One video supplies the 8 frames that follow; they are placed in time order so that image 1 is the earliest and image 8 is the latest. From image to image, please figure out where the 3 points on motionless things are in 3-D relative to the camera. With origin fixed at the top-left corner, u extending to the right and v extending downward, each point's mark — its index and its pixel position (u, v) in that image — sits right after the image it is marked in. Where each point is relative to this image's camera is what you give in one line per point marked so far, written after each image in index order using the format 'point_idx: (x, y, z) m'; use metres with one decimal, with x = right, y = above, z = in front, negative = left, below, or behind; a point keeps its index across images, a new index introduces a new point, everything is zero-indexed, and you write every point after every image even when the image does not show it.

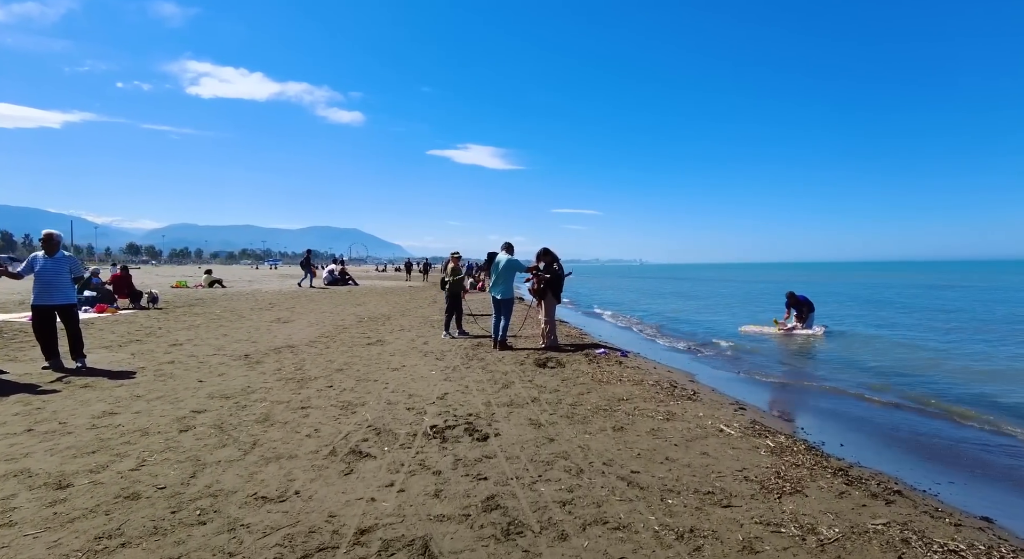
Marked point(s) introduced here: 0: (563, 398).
0: (+0.7, -1.5, +7.3) m
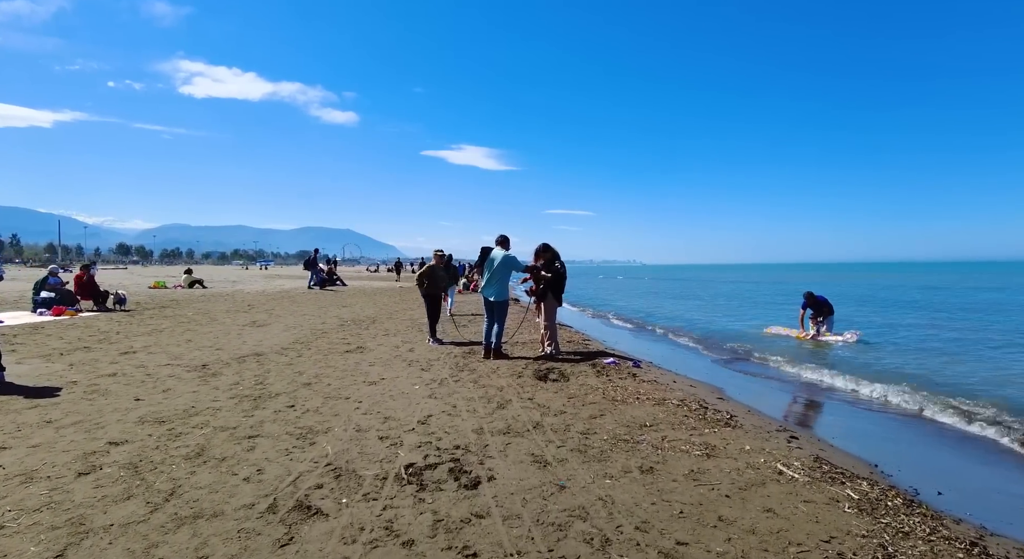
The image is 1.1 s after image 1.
0: (+0.6, -1.5, +6.0) m
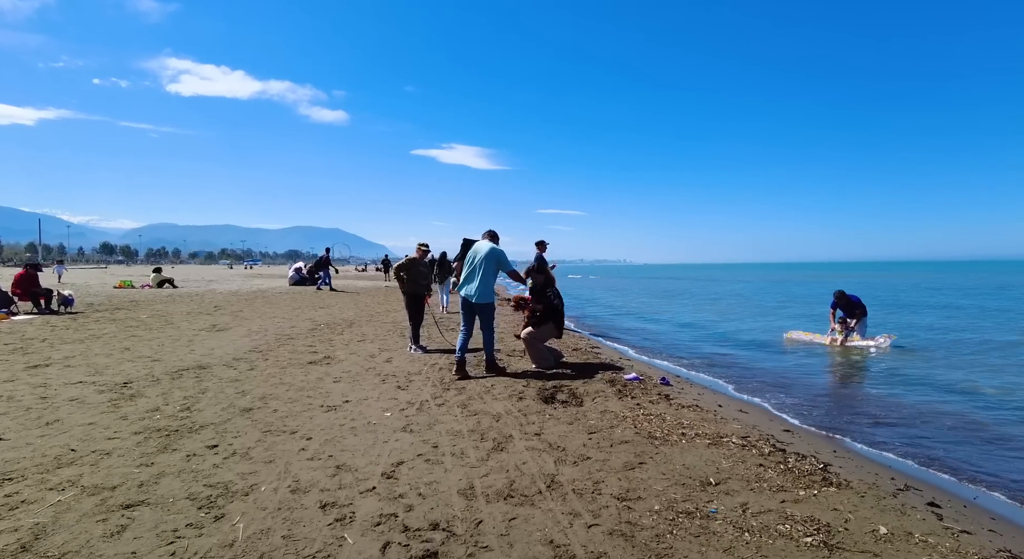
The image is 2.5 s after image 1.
0: (+0.7, -1.5, +4.2) m
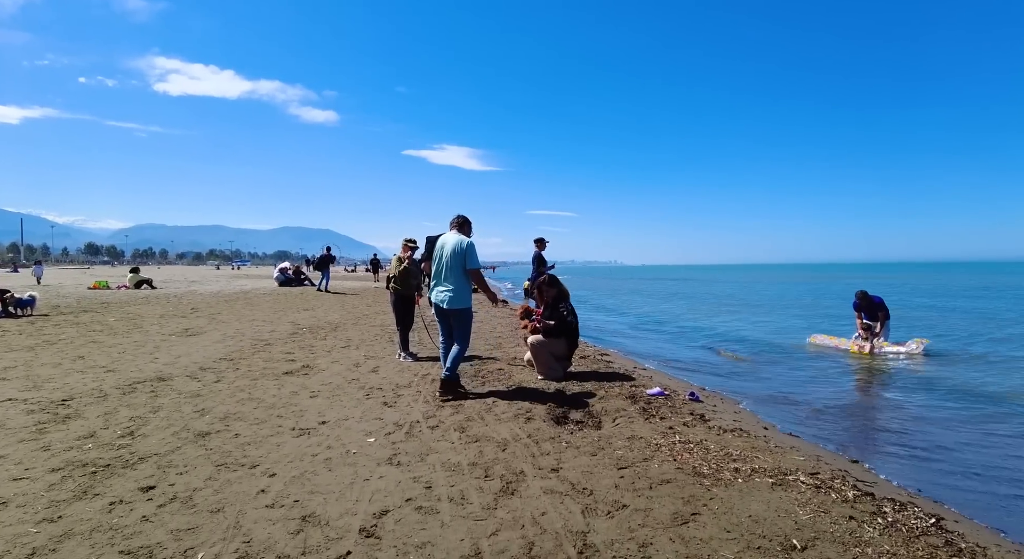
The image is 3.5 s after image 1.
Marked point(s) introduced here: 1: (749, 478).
0: (+0.8, -1.5, +3.2) m
1: (+1.7, -1.4, +4.0) m
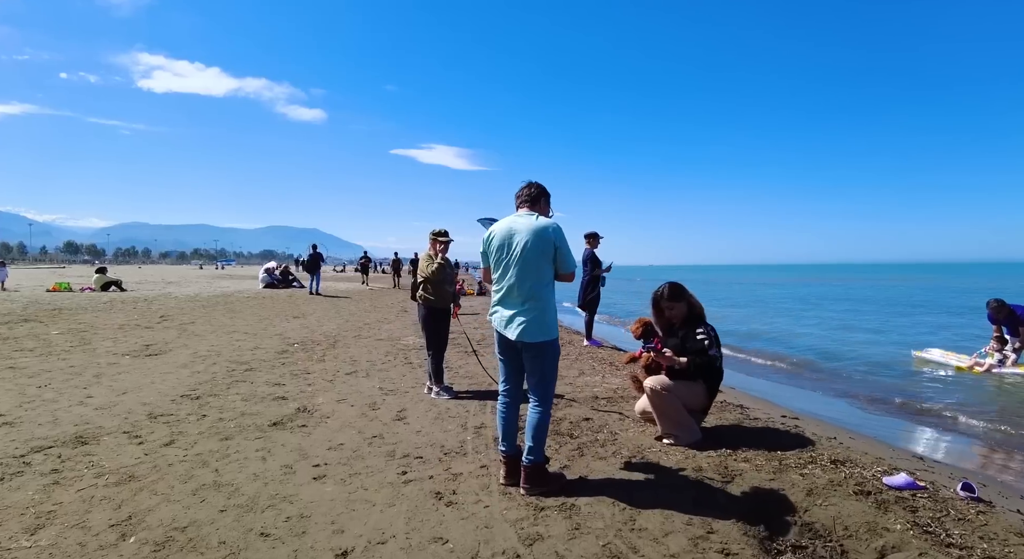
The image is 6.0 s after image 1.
0: (+1.8, -1.5, +0.6) m
1: (+2.7, -1.5, +1.4) m
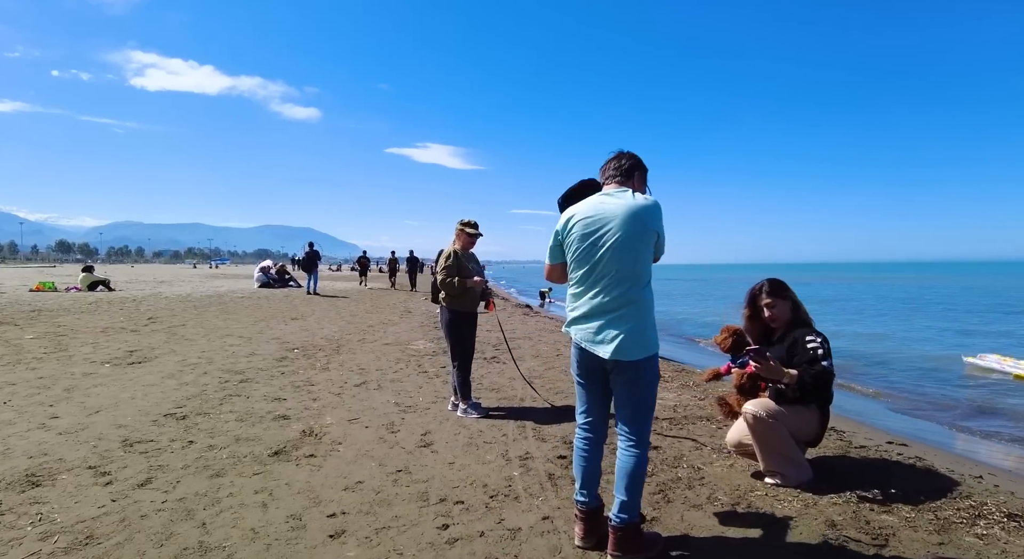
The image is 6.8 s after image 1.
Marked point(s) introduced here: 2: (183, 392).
0: (+2.3, -1.5, -0.4) m
1: (+3.2, -1.5, +0.4) m
2: (-4.1, -1.4, +7.1) m
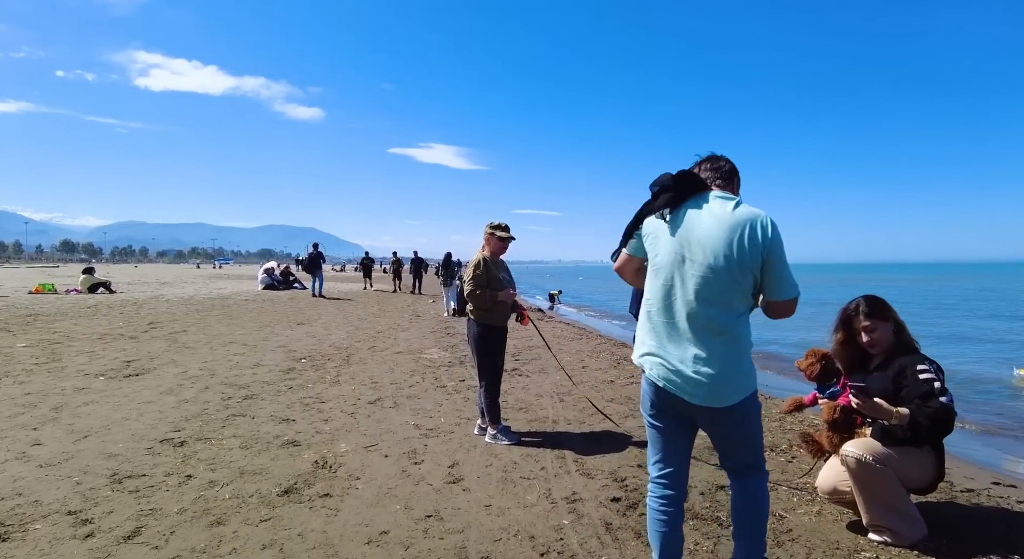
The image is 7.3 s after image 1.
0: (+2.6, -1.7, -1.1) m
1: (+3.5, -1.6, -0.3) m
2: (-3.8, -1.5, +6.5) m
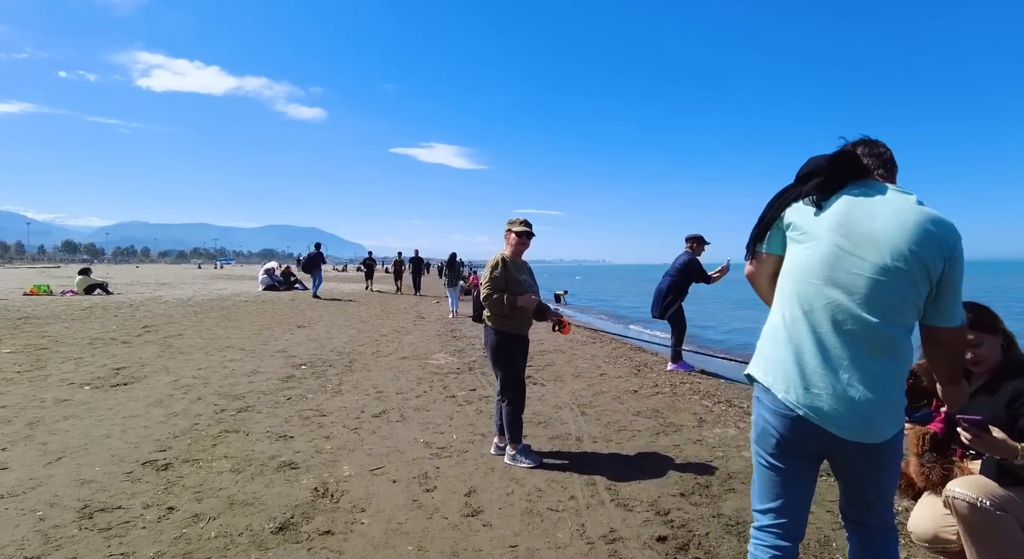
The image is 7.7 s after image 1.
0: (+2.8, -1.7, -1.7) m
1: (+3.7, -1.6, -0.8) m
2: (-3.6, -1.5, +6.0) m
